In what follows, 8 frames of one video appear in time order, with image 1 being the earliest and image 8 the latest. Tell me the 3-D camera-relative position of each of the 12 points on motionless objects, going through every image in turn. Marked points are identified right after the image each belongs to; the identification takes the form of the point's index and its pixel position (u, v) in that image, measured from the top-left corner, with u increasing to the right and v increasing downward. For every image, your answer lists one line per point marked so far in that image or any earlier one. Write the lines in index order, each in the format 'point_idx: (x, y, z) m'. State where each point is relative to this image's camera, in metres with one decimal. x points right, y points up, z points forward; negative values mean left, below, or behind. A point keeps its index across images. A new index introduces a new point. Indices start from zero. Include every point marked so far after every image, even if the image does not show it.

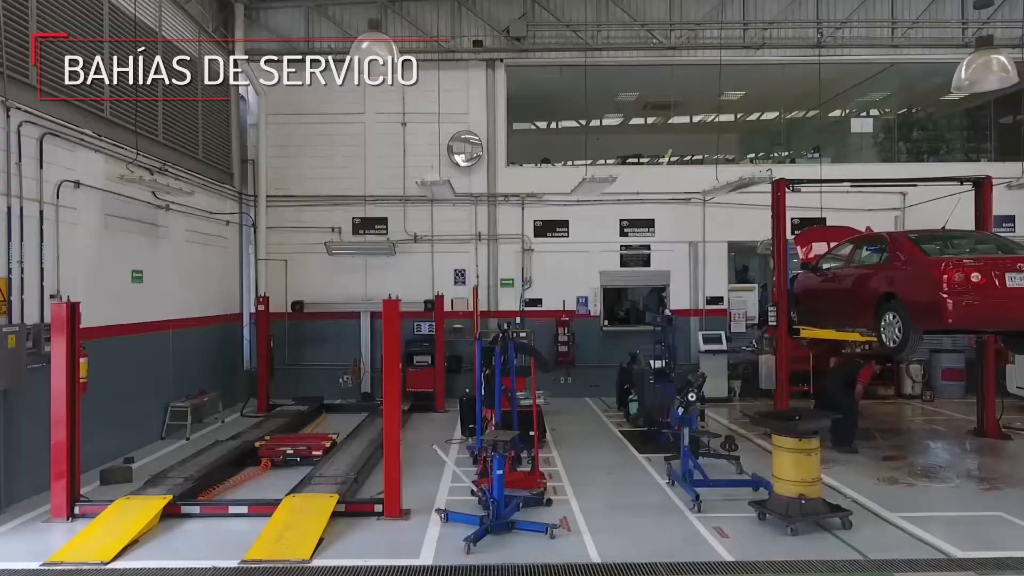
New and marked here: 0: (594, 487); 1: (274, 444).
0: (+0.6, -1.6, +5.6) m
1: (-2.1, -1.4, +6.4) m
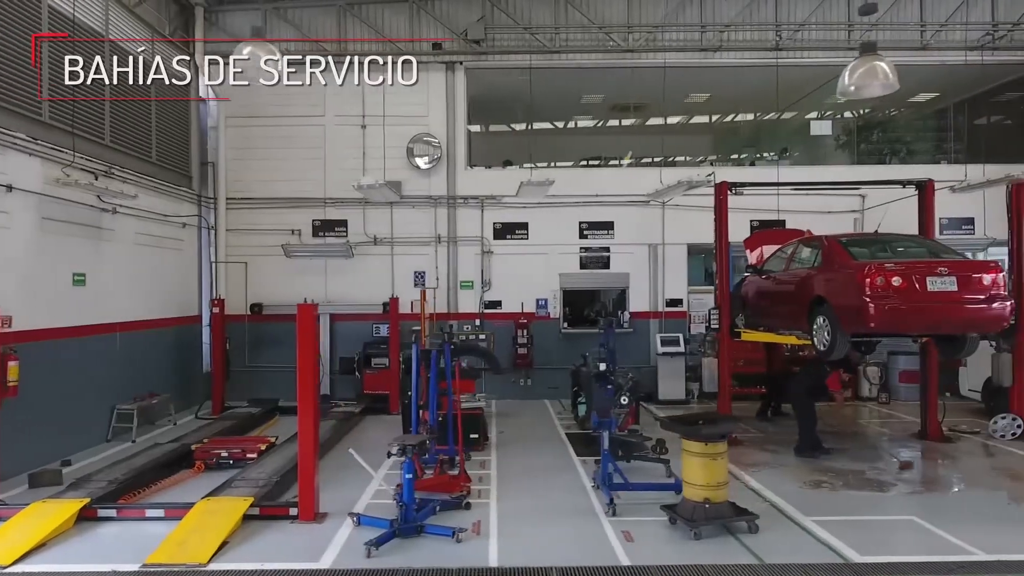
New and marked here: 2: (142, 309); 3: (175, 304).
0: (0.0, -1.6, +5.7) m
1: (-2.7, -1.4, +6.4) m
2: (-4.2, -0.2, +8.2) m
3: (-4.2, -0.2, +8.9) m
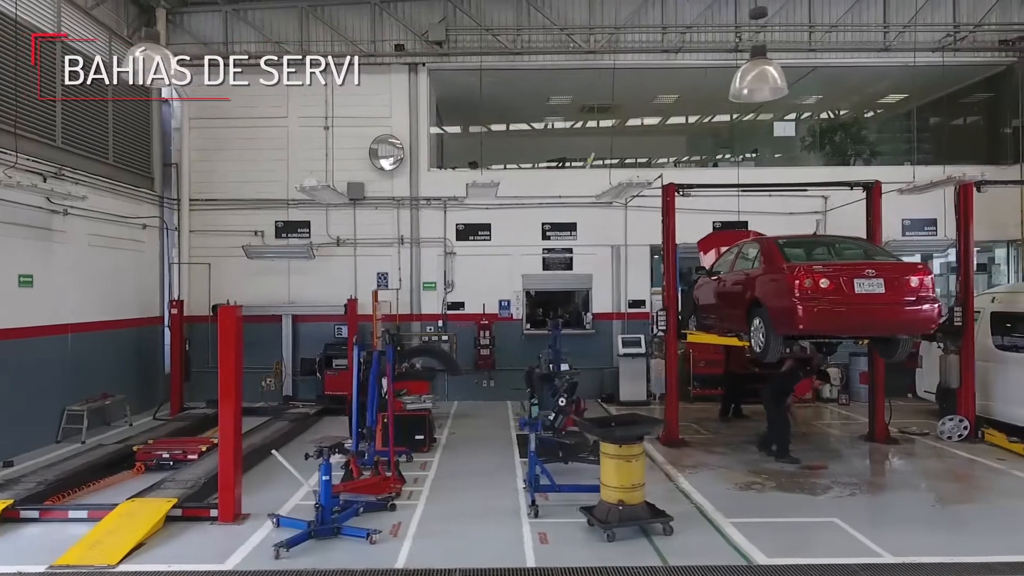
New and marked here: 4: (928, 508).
0: (-0.5, -1.6, +5.7) m
1: (-3.2, -1.4, +6.4) m
2: (-4.8, -0.2, +8.2) m
3: (-4.7, -0.2, +8.9) m
4: (+3.0, -1.6, +5.2) m
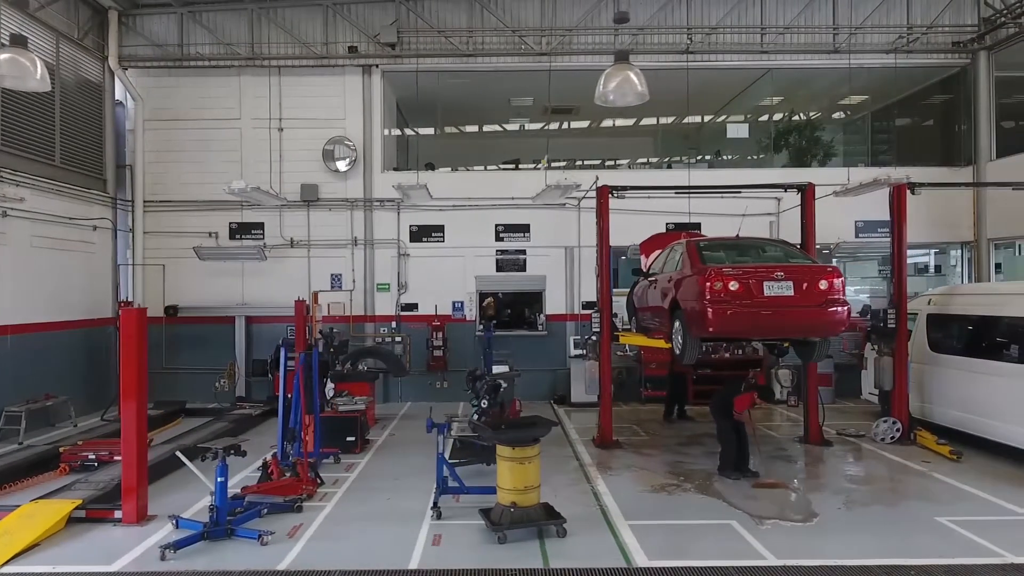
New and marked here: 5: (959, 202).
0: (-1.2, -1.6, +5.7) m
1: (-3.9, -1.4, +6.4) m
2: (-5.4, -0.3, +8.2) m
3: (-5.4, -0.2, +9.0) m
4: (+2.3, -1.6, +5.2) m
5: (+6.3, +1.2, +10.0) m
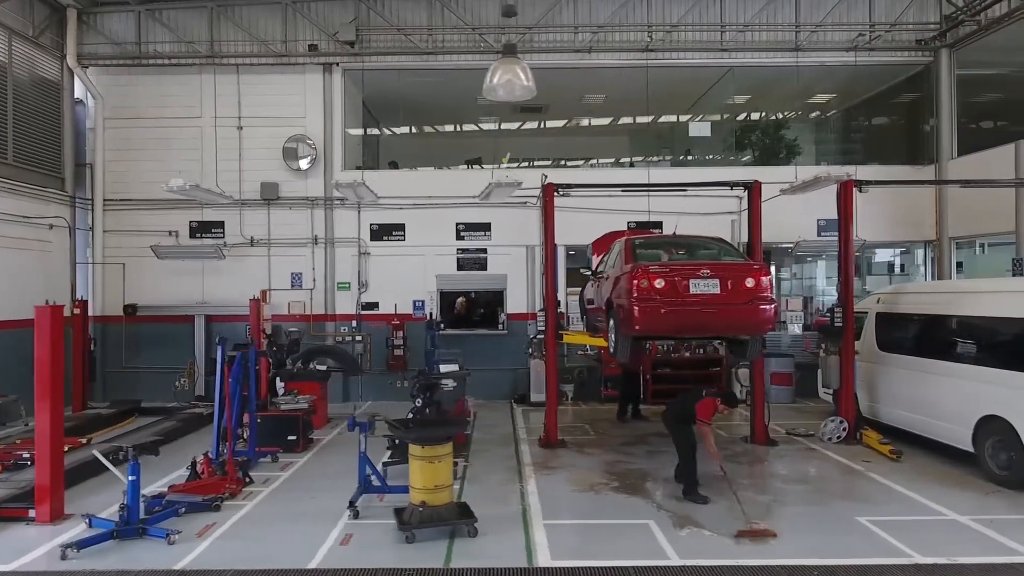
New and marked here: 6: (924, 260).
0: (-1.7, -1.6, +5.7) m
1: (-4.4, -1.4, +6.4) m
2: (-6.0, -0.2, +8.2) m
3: (-6.0, -0.2, +8.9) m
4: (+1.8, -1.6, +5.1) m
5: (+5.7, +1.2, +9.9) m
6: (+5.8, +0.4, +10.1) m
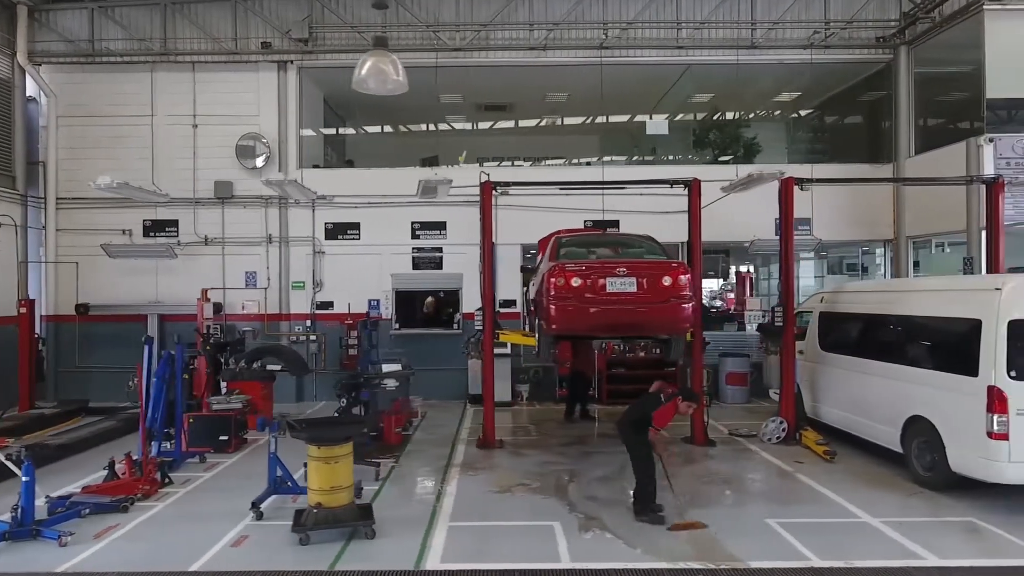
0: (-2.3, -1.6, +5.6) m
1: (-5.1, -1.4, +6.3) m
2: (-6.6, -0.2, +8.1) m
3: (-6.6, -0.2, +8.9) m
4: (+1.1, -1.6, +5.1) m
5: (+5.1, +1.2, +9.9) m
6: (+5.2, +0.4, +10.0) m
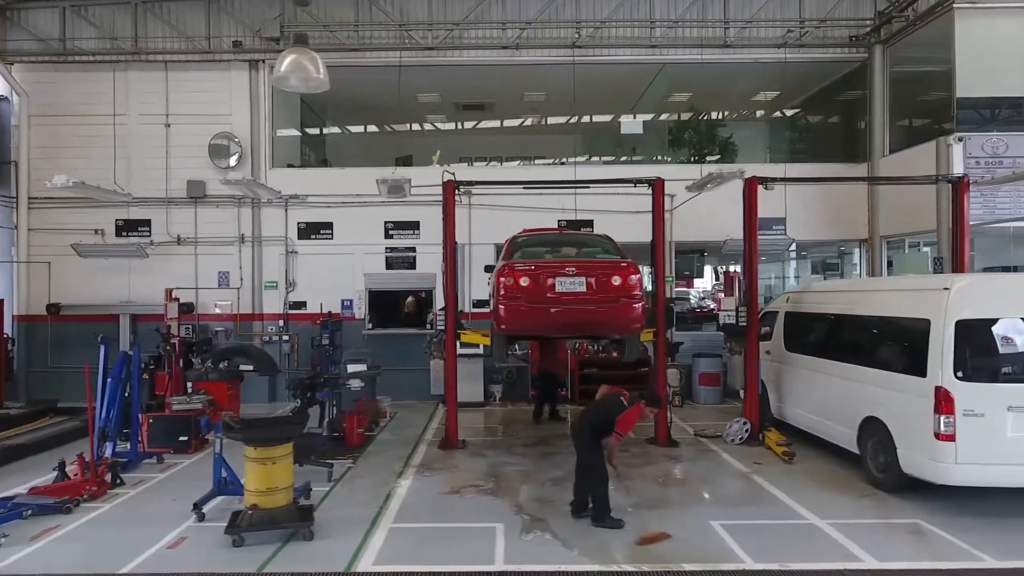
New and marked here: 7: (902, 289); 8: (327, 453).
0: (-2.7, -1.6, +5.5) m
1: (-5.4, -1.4, +6.3) m
2: (-7.0, -0.2, +8.1) m
3: (-6.9, -0.2, +8.8) m
4: (+0.8, -1.6, +5.0) m
5: (+4.7, +1.2, +9.8) m
6: (+4.8, +0.4, +10.0) m
7: (+3.0, 0.0, +5.4) m
8: (-1.7, -1.6, +6.7) m
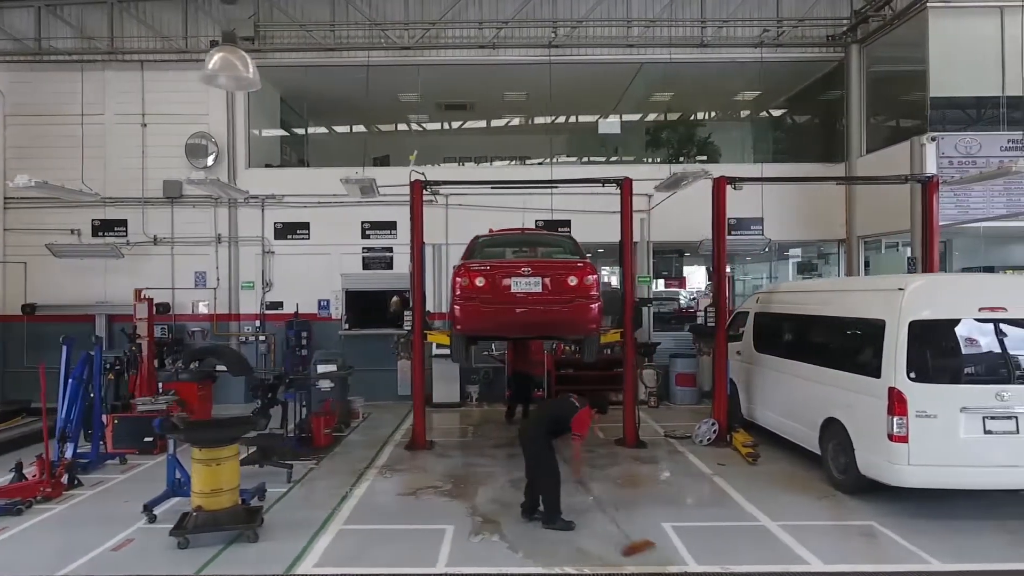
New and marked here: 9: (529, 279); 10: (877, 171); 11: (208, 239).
0: (-3.0, -1.6, +5.5) m
1: (-5.8, -1.4, +6.3) m
2: (-7.3, -0.2, +8.1) m
3: (-7.3, -0.2, +8.8) m
4: (+0.4, -1.6, +5.0) m
5: (+4.4, +1.2, +9.8) m
6: (+4.5, +0.4, +10.0) m
7: (+2.6, 0.0, +5.4) m
8: (-2.1, -1.6, +6.7) m
9: (+0.1, +0.1, +5.2) m
10: (+4.7, +1.5, +9.3) m
11: (-4.2, +0.7, +9.9) m
